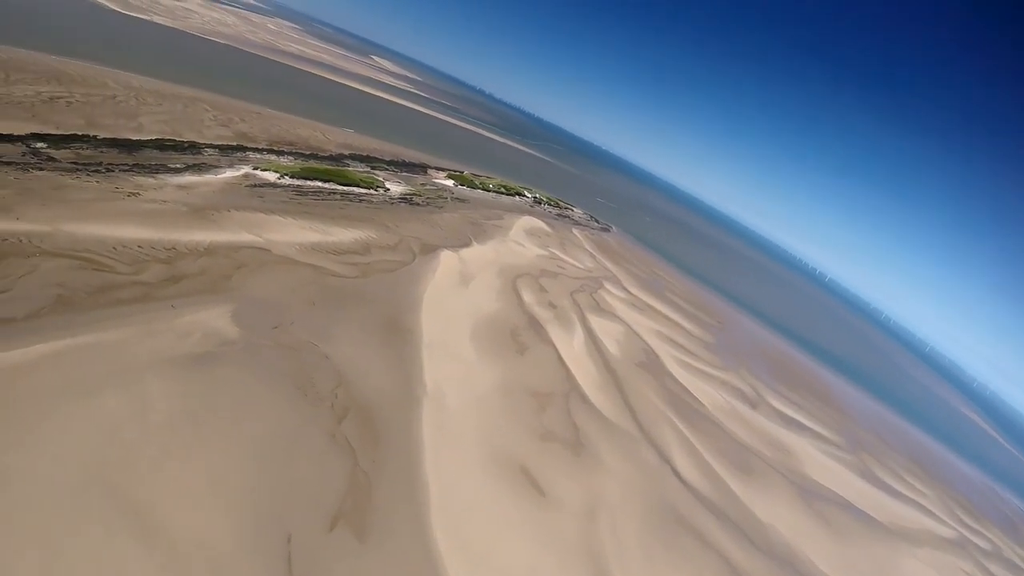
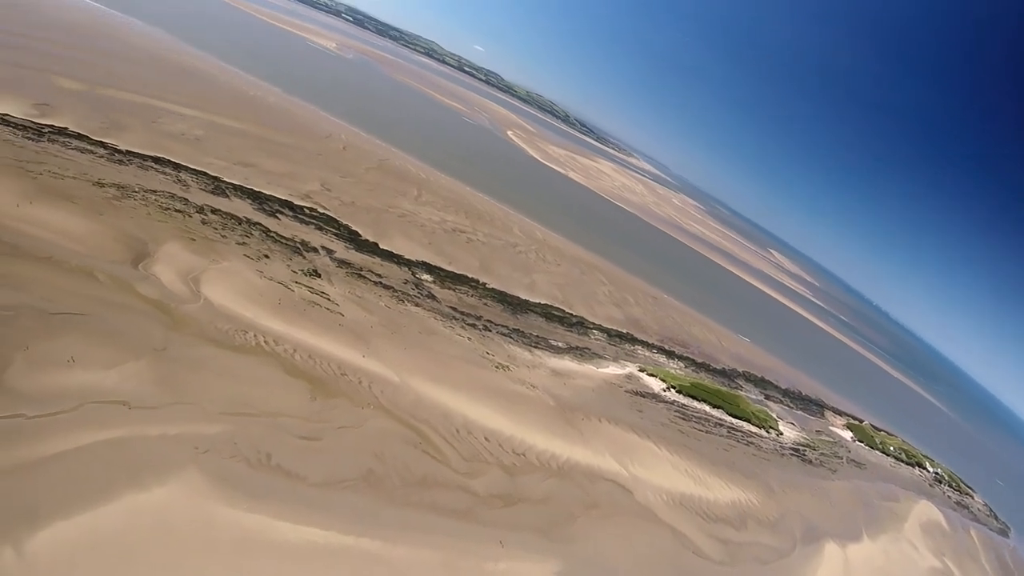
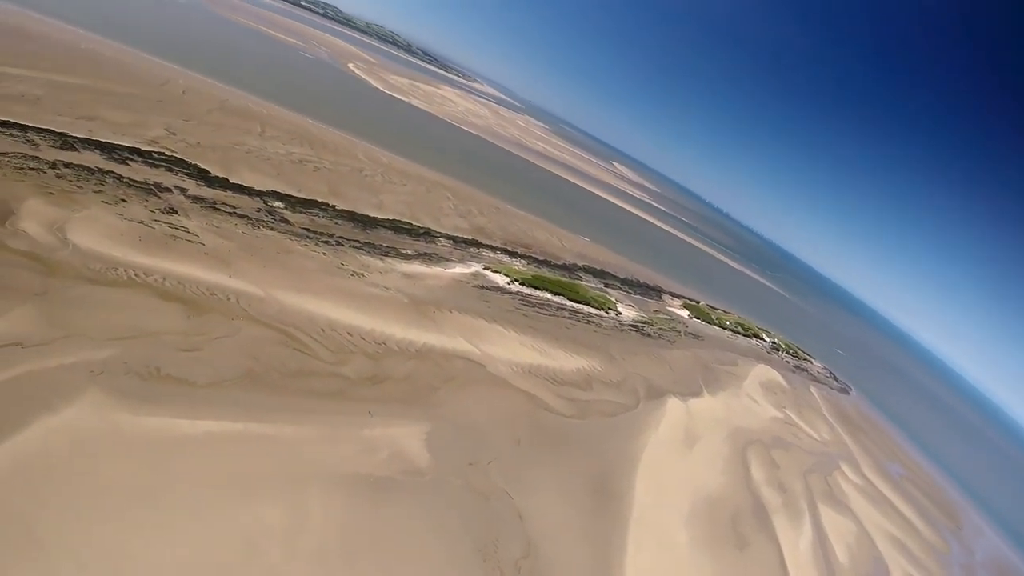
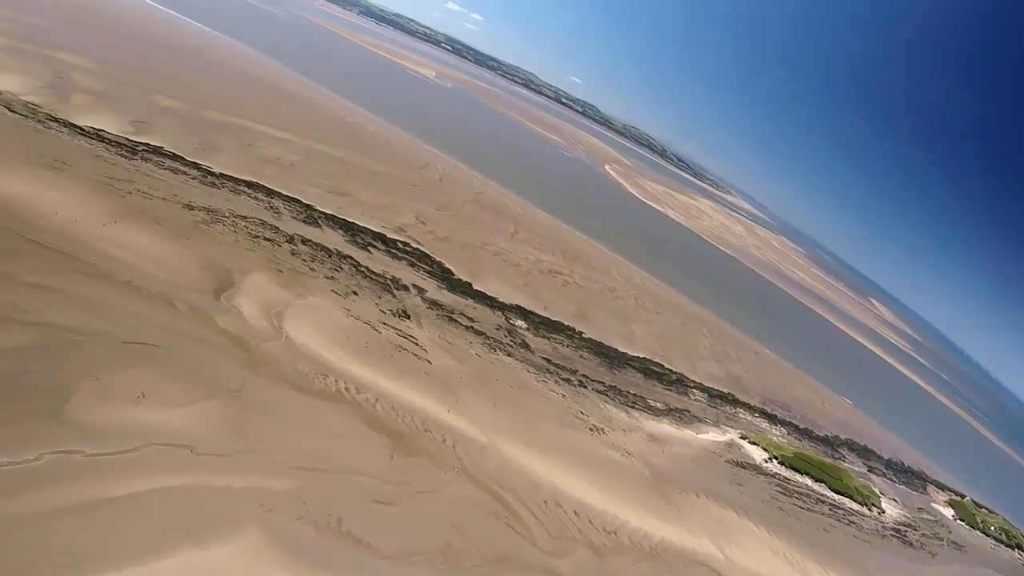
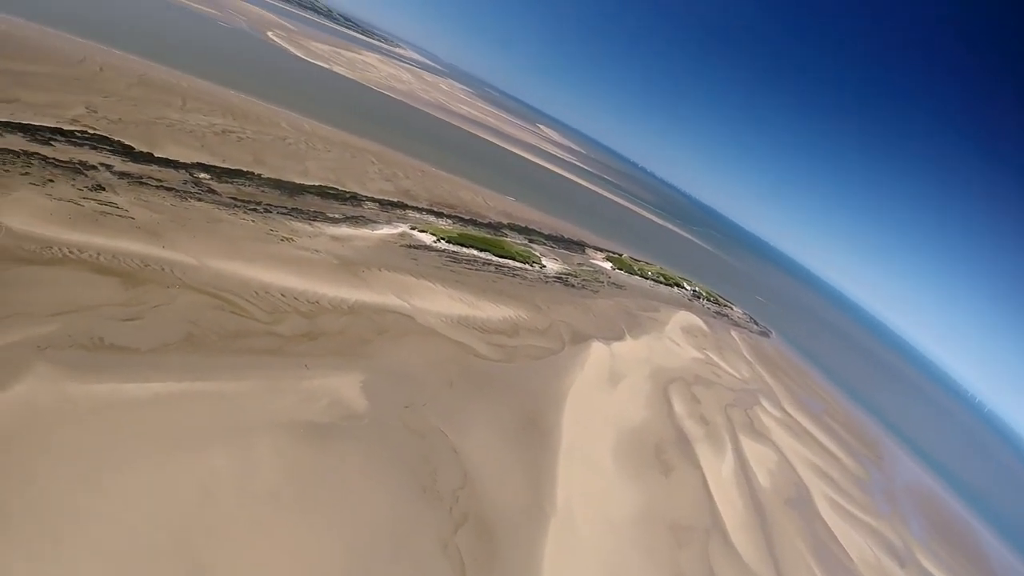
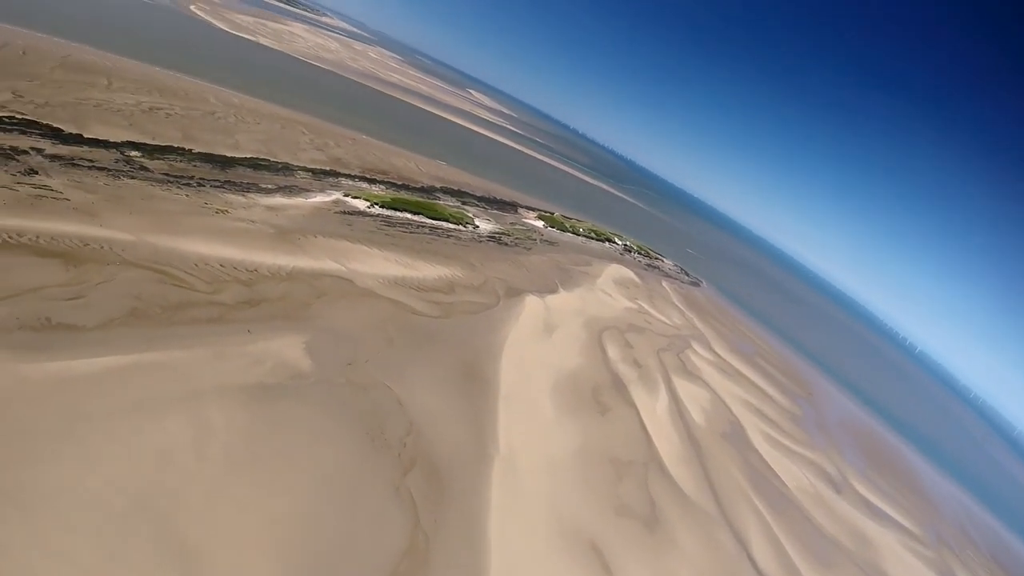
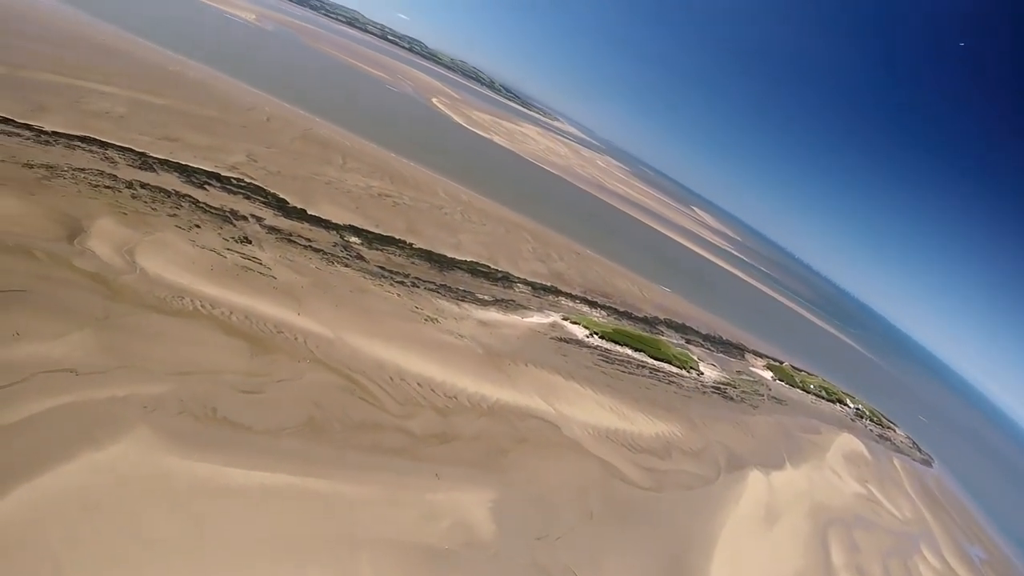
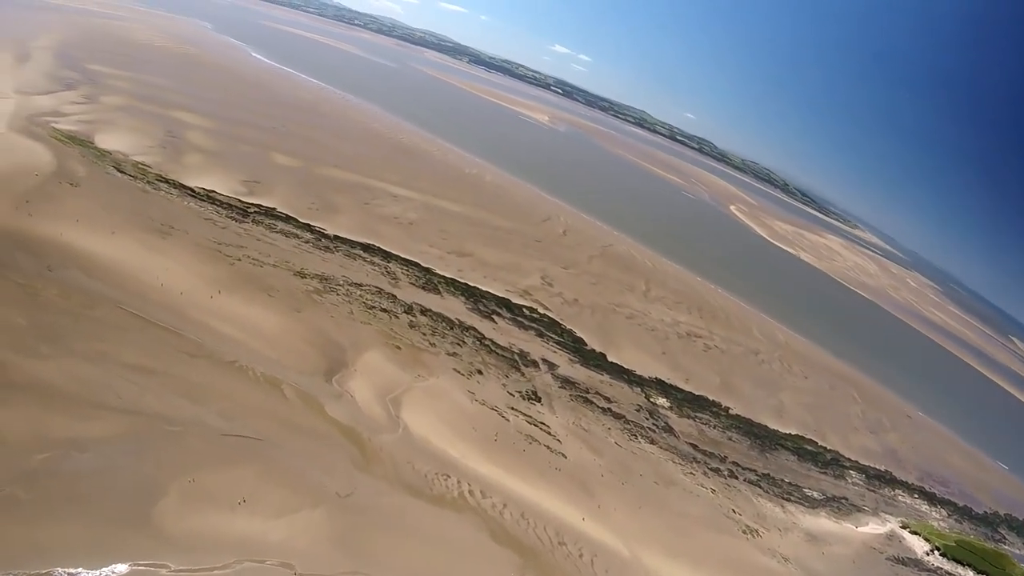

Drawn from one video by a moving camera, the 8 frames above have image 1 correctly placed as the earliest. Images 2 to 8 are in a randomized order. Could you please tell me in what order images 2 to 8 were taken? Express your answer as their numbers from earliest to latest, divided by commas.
6, 5, 3, 7, 2, 4, 8
